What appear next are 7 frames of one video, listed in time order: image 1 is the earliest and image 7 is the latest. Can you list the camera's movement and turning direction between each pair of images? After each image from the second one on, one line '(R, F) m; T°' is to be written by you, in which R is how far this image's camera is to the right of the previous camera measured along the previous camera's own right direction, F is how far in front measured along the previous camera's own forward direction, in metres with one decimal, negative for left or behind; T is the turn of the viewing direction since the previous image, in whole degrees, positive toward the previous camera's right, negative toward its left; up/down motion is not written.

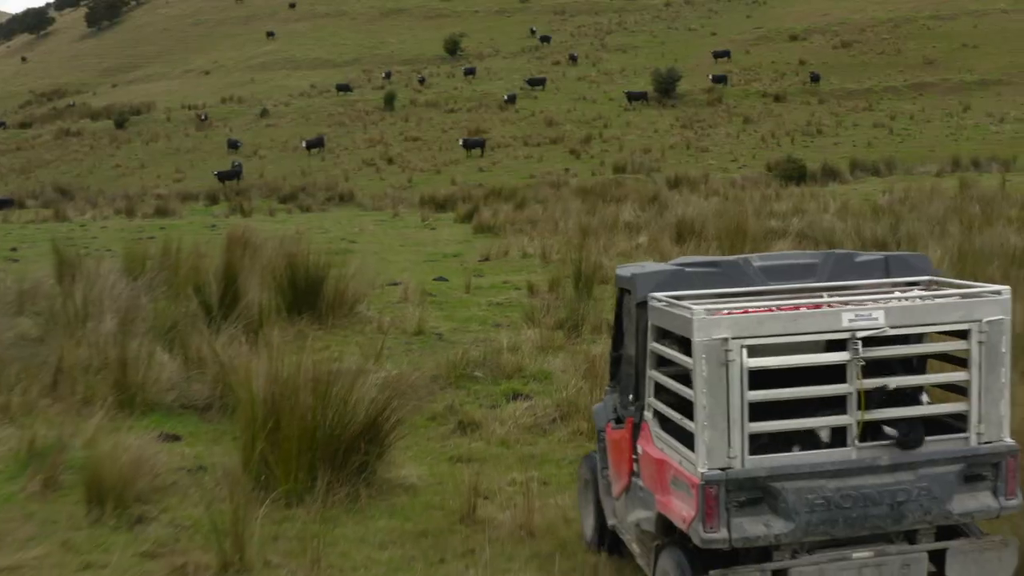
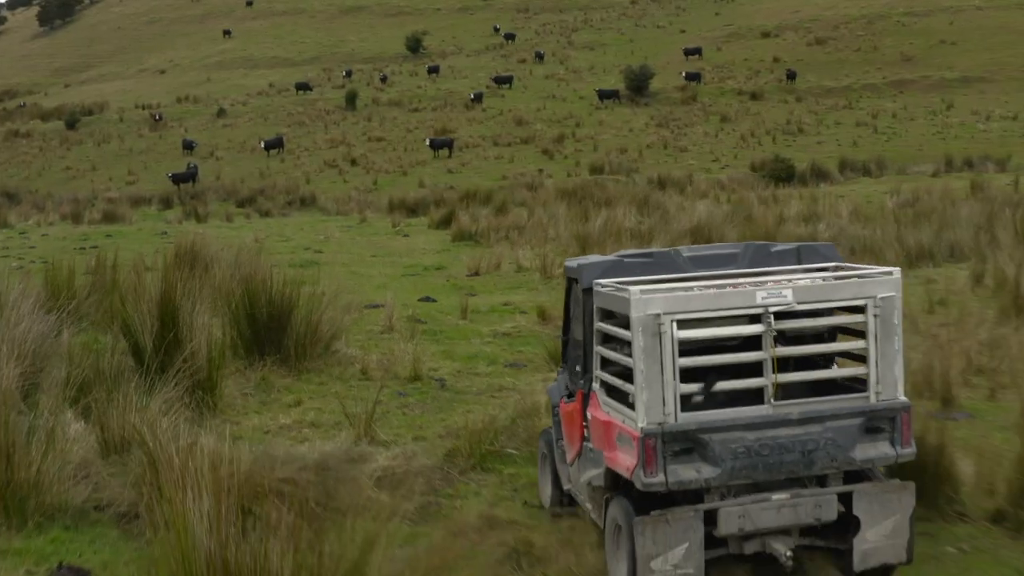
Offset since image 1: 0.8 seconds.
(-0.2, +1.5) m; +1°
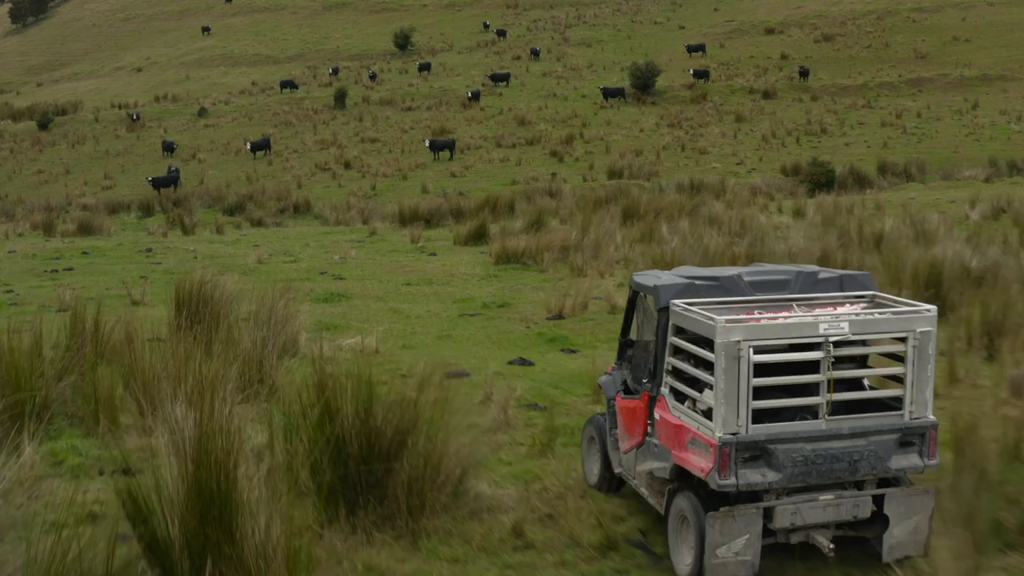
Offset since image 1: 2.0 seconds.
(-0.5, +2.1) m; +1°
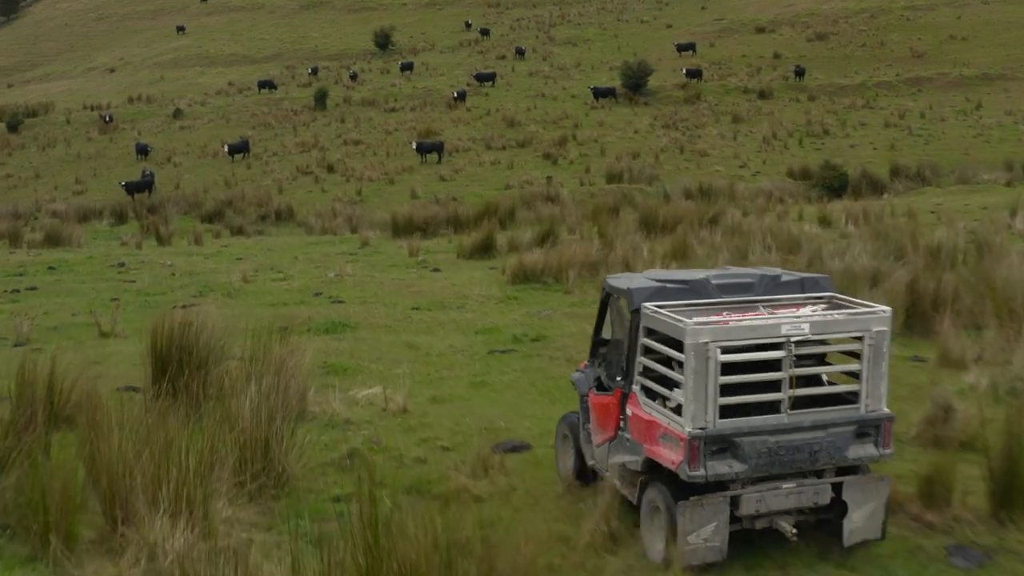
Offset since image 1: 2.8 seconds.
(-0.2, +1.2) m; +1°
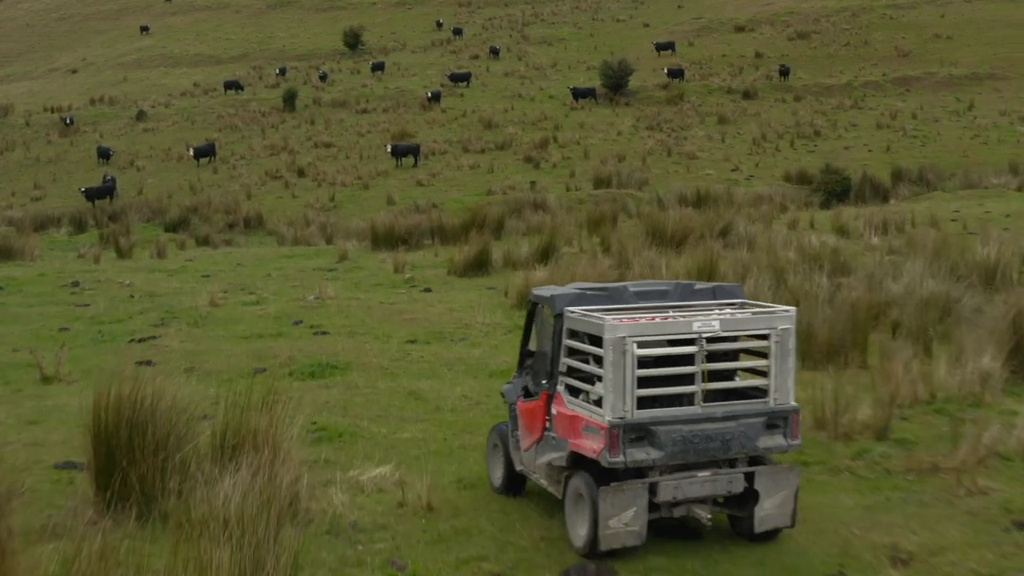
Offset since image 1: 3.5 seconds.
(-0.2, +1.2) m; +1°
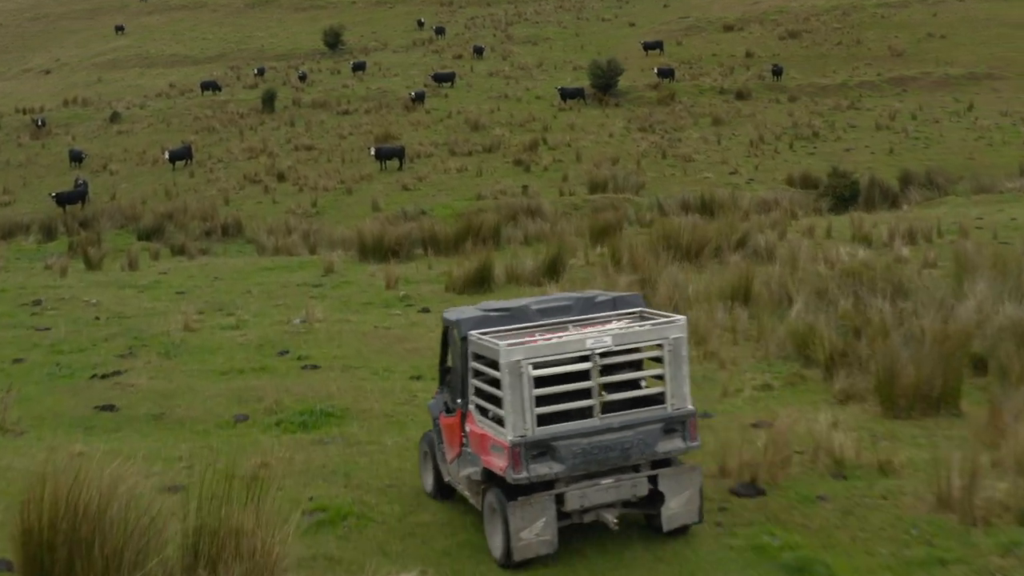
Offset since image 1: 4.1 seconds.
(-0.1, +1.0) m; +1°
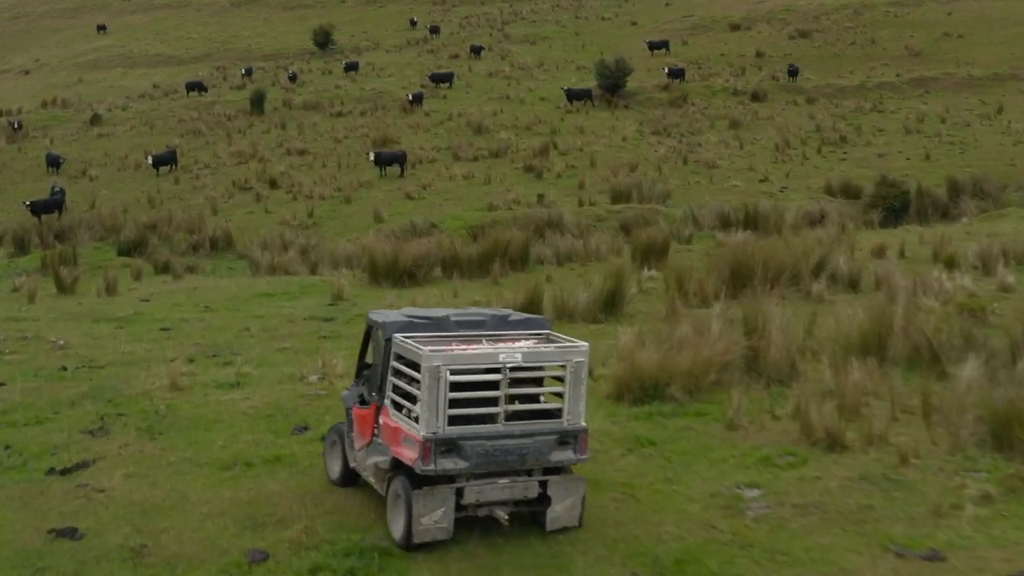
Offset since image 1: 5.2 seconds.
(-0.3, +1.7) m; 0°
